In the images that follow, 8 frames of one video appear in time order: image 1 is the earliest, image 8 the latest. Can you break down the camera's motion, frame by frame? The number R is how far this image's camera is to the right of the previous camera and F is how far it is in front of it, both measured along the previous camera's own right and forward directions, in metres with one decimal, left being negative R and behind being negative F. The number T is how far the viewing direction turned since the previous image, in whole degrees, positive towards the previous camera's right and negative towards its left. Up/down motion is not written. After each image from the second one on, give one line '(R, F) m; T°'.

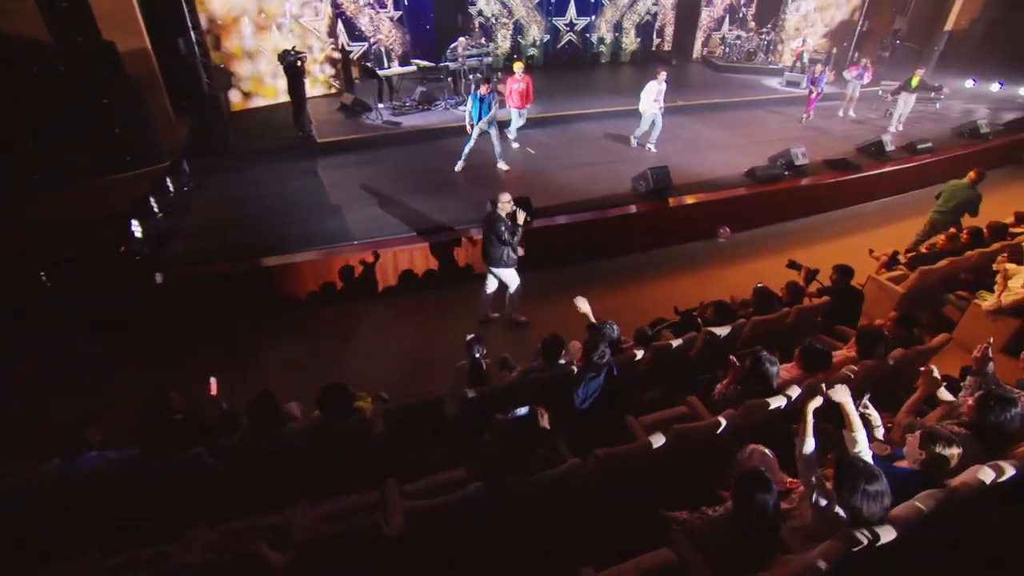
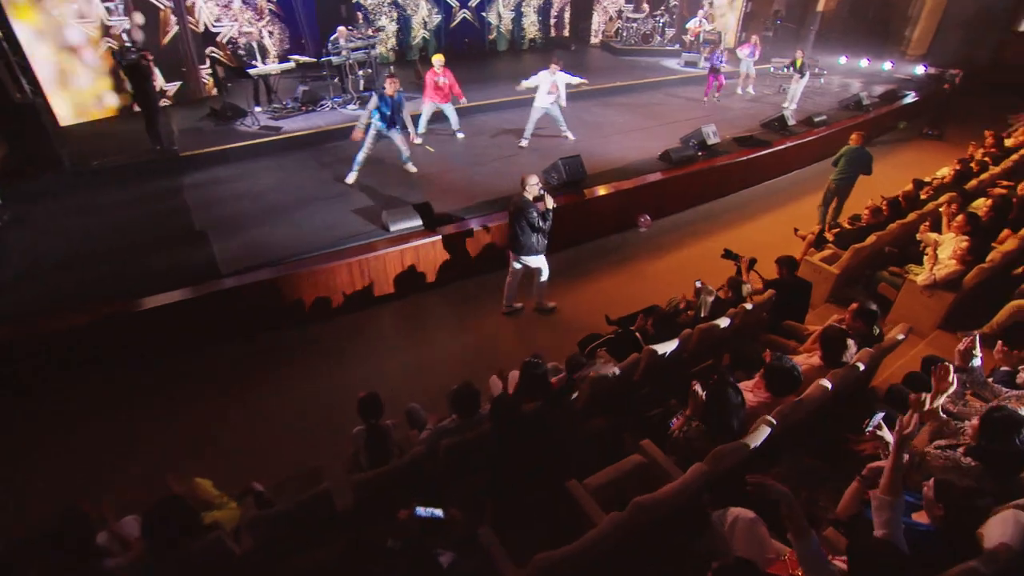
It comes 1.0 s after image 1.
(+0.2, +0.8) m; +8°
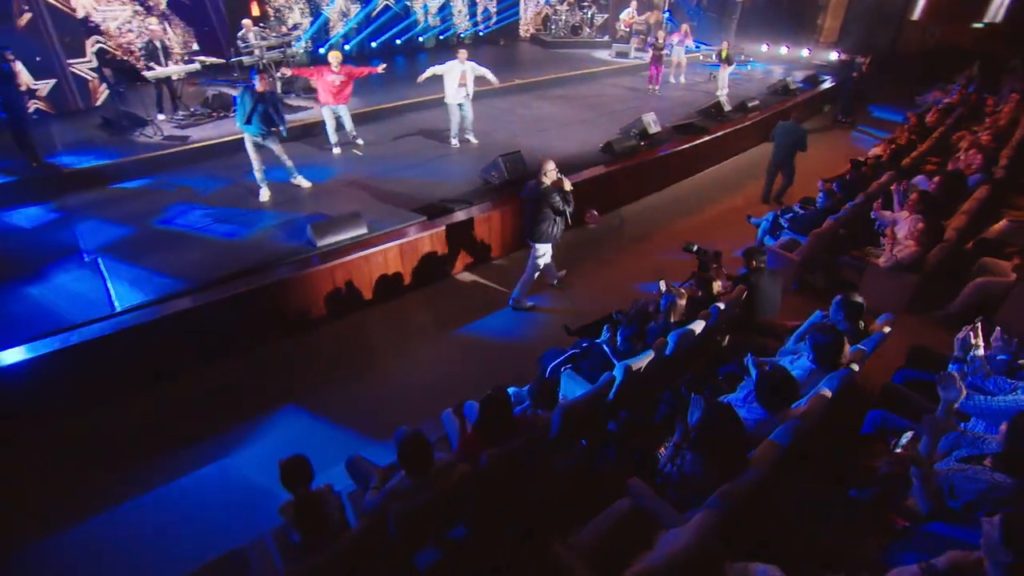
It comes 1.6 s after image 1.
(0.0, +0.5) m; +6°
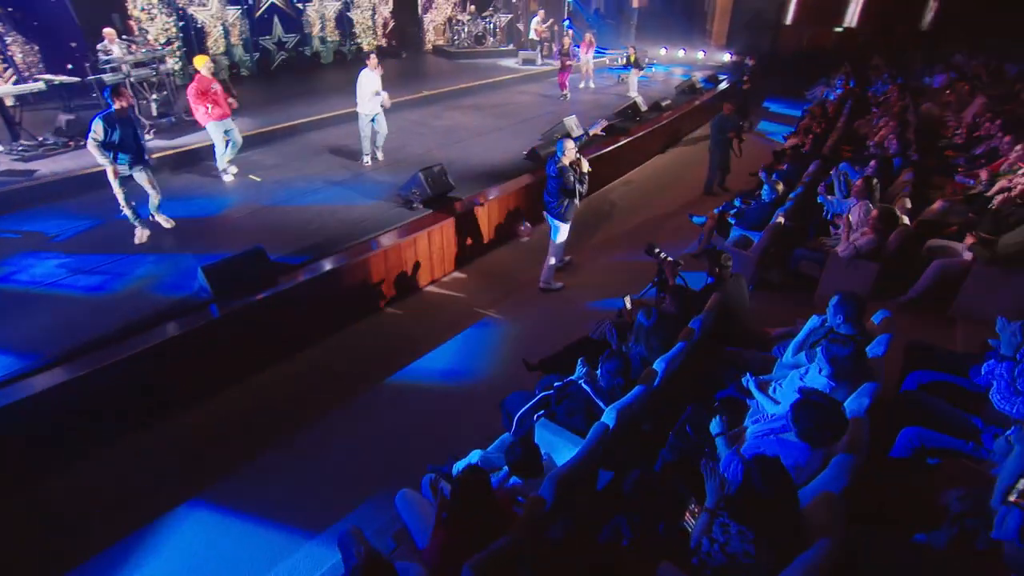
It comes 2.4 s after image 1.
(-0.2, +0.6) m; +9°
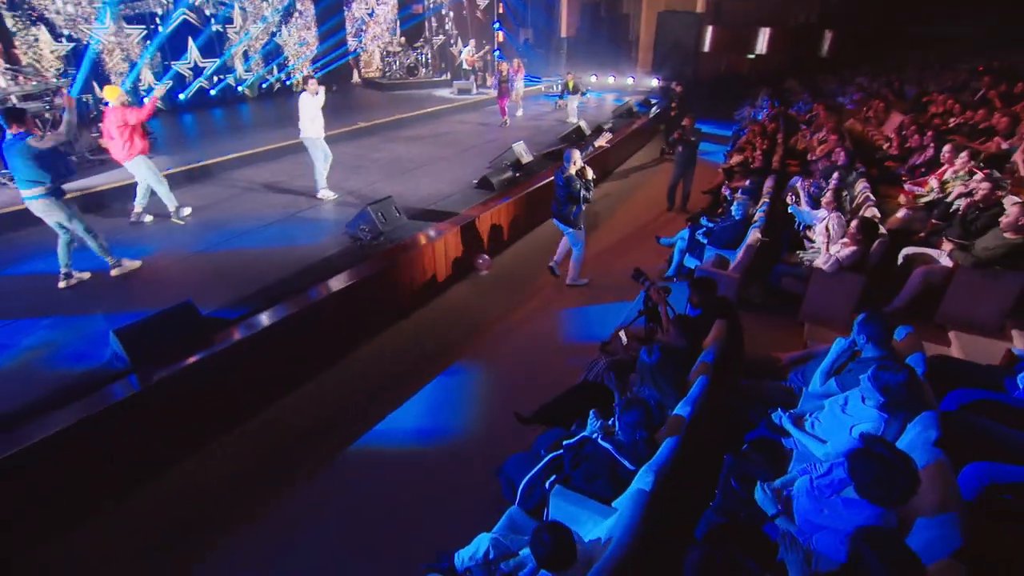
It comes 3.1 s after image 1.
(-0.3, +0.4) m; +7°
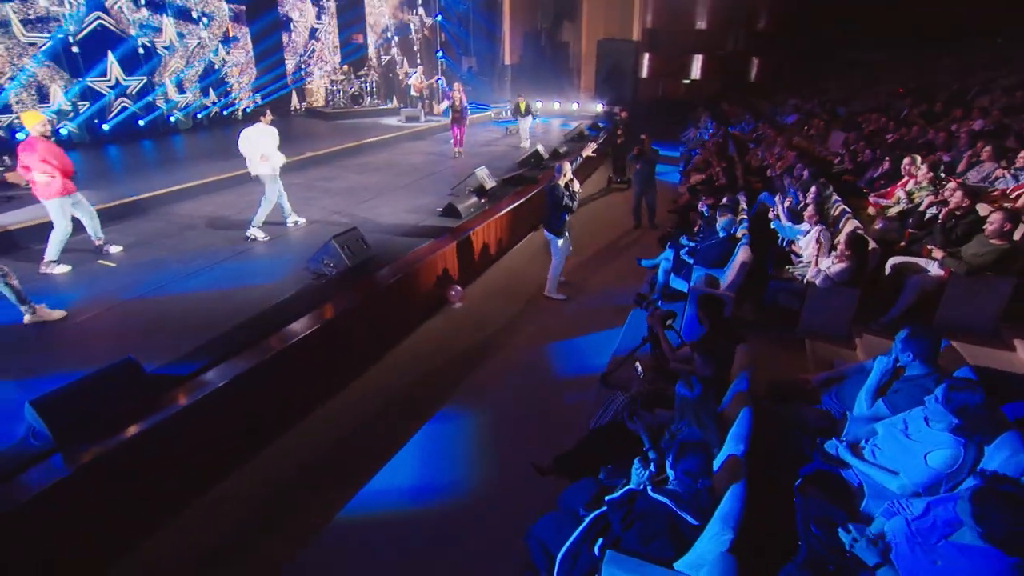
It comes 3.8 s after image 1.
(-0.3, +0.3) m; +6°
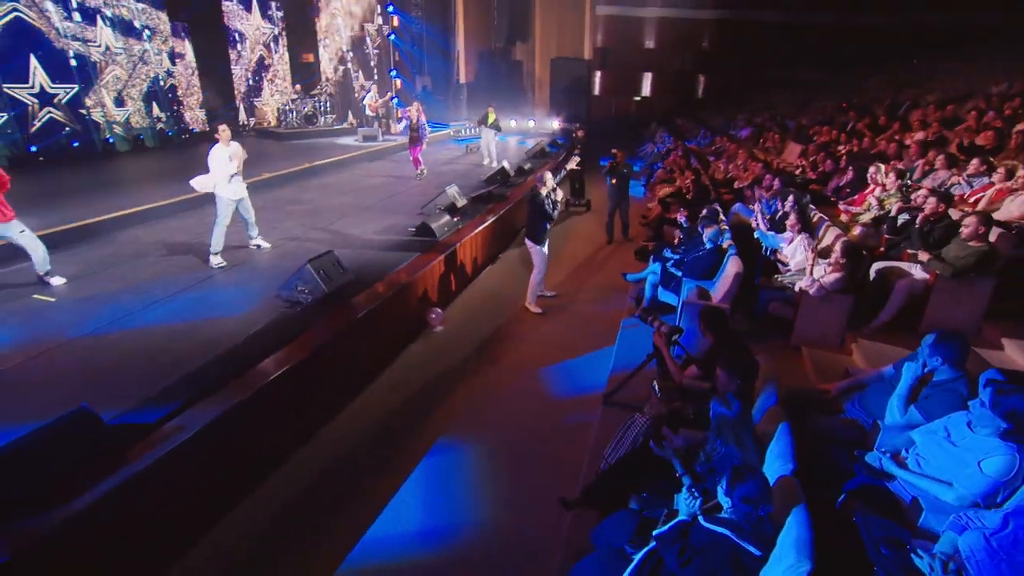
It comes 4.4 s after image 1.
(-0.3, +0.2) m; +5°
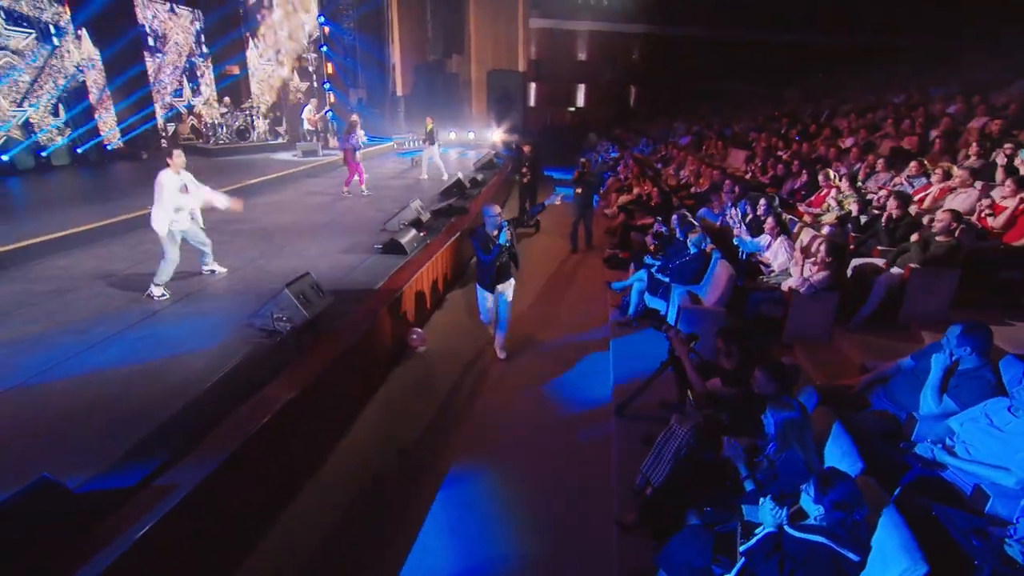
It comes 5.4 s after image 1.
(-0.5, +0.2) m; +7°
